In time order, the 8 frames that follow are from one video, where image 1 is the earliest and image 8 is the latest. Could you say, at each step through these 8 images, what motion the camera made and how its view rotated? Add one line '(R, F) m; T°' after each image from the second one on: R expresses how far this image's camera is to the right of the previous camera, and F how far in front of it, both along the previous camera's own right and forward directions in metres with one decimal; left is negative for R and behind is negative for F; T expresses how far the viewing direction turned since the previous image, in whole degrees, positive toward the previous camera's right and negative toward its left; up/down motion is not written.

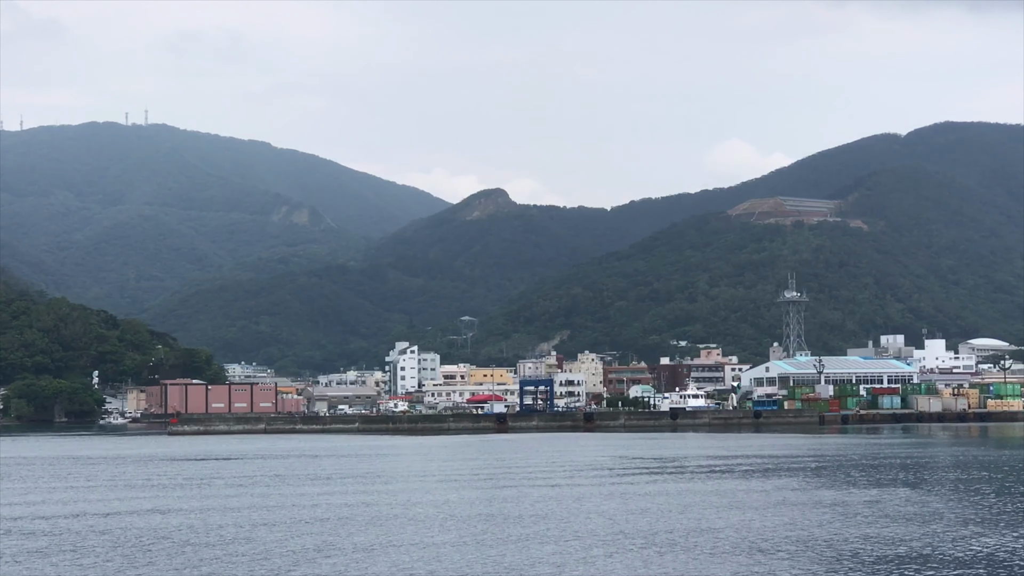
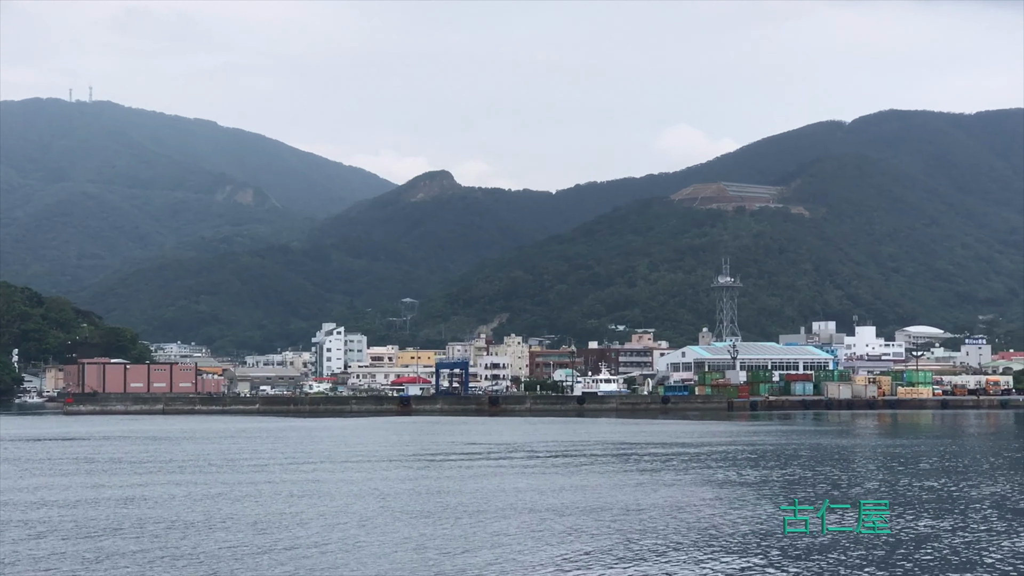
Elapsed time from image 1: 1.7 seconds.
(+1.4, +0.9) m; +2°
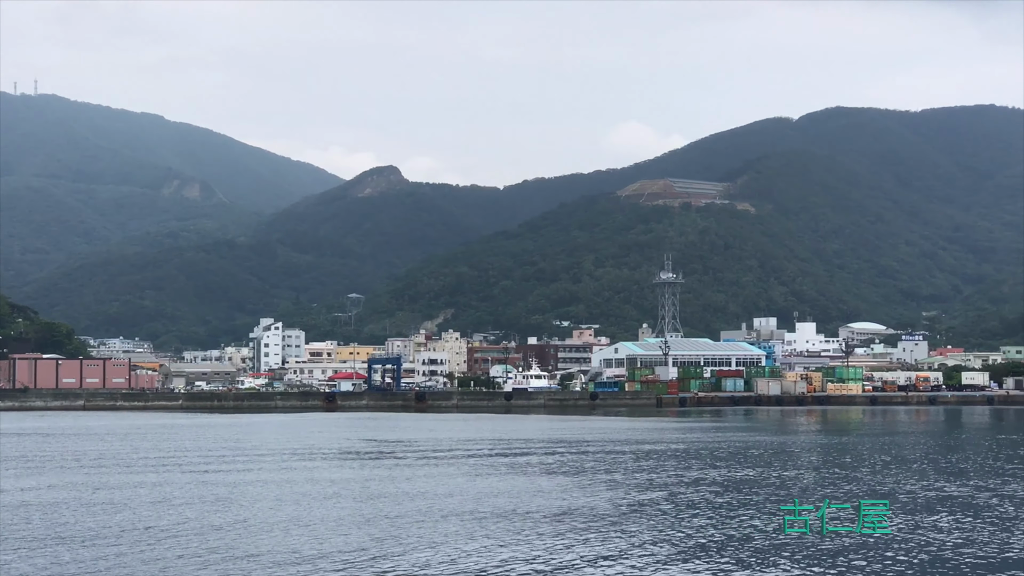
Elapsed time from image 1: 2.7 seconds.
(+0.7, +0.5) m; +1°
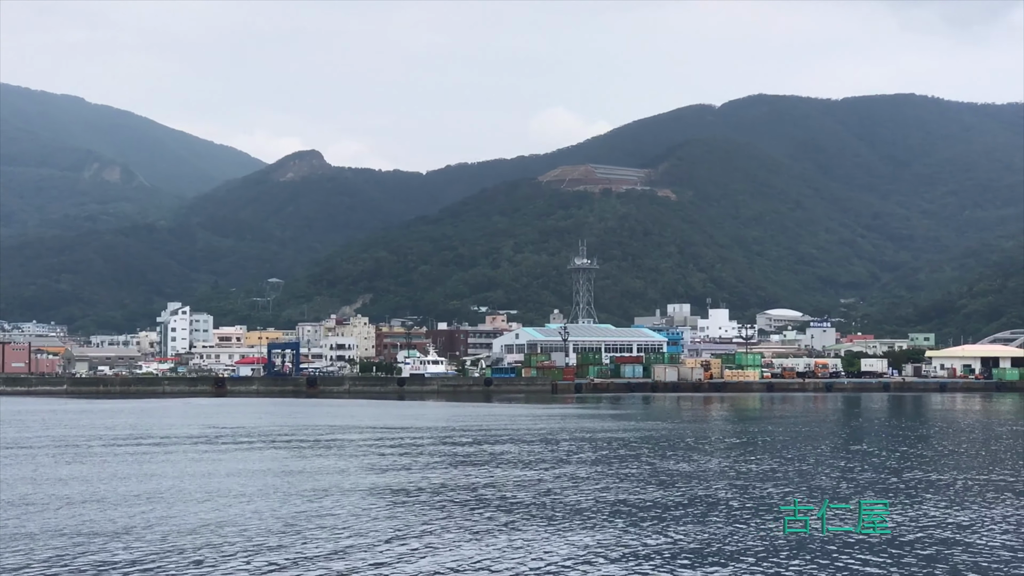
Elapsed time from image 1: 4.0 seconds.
(+1.0, +0.8) m; +2°
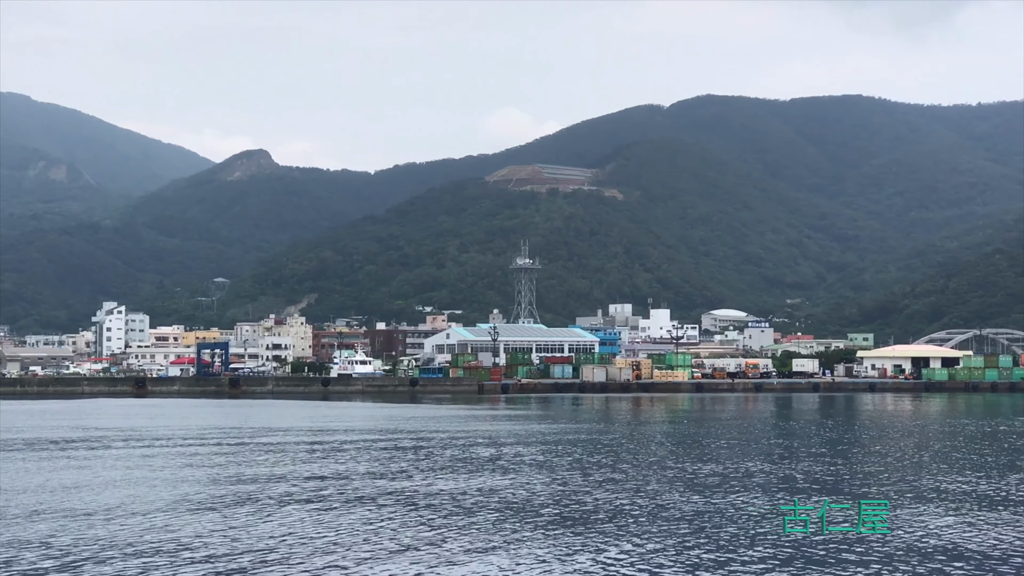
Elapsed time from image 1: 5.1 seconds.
(+0.8, +0.7) m; +1°
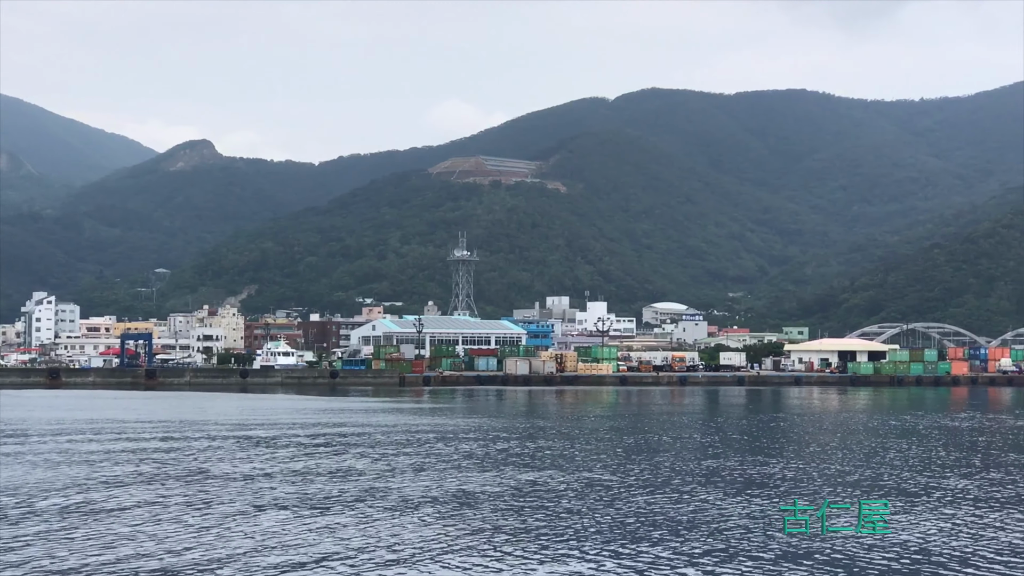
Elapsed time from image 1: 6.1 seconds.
(+0.8, +0.7) m; +2°
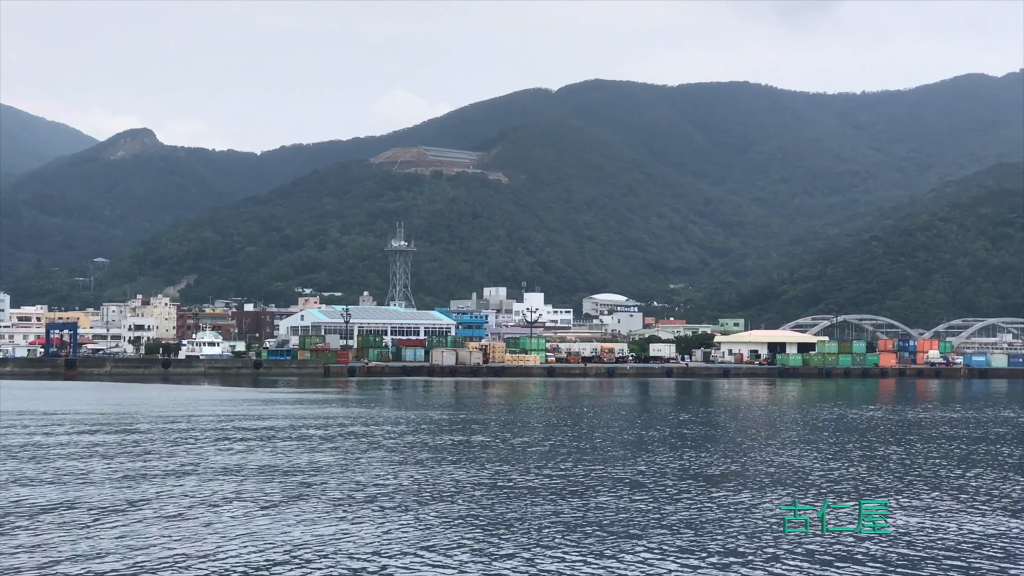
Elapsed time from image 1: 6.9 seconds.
(+0.6, +0.6) m; +2°
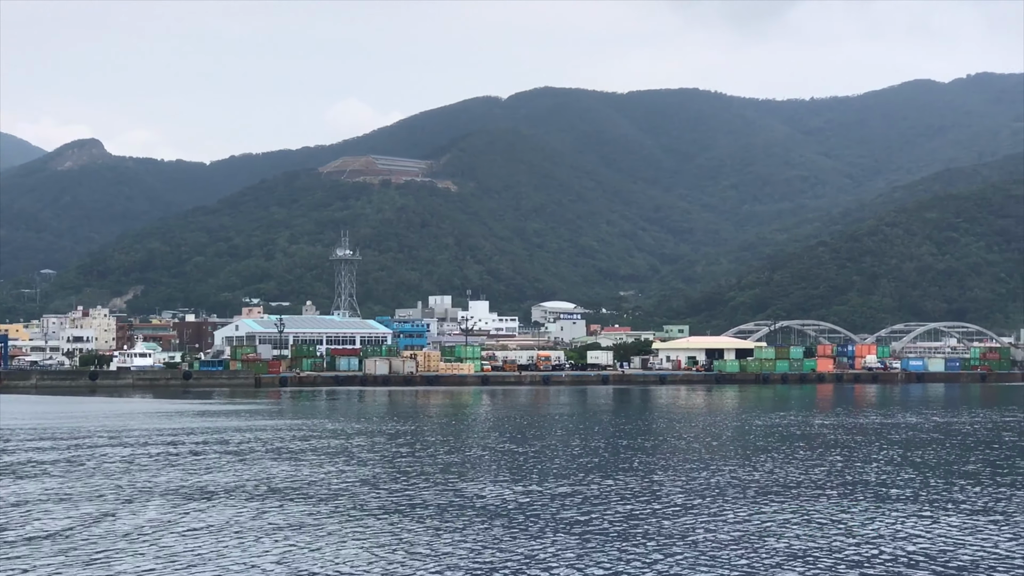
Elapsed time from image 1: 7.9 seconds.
(+0.6, +0.7) m; +1°
